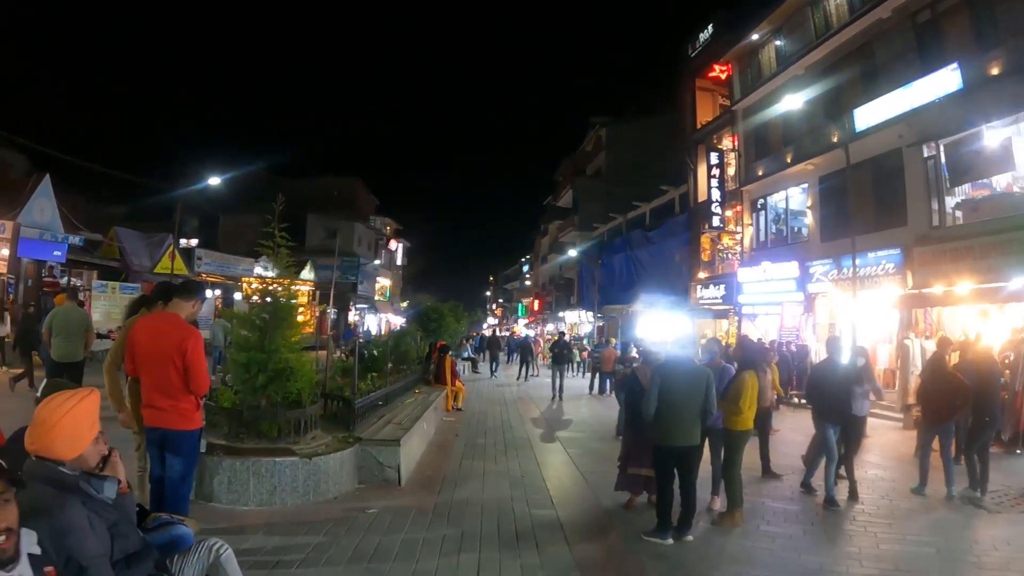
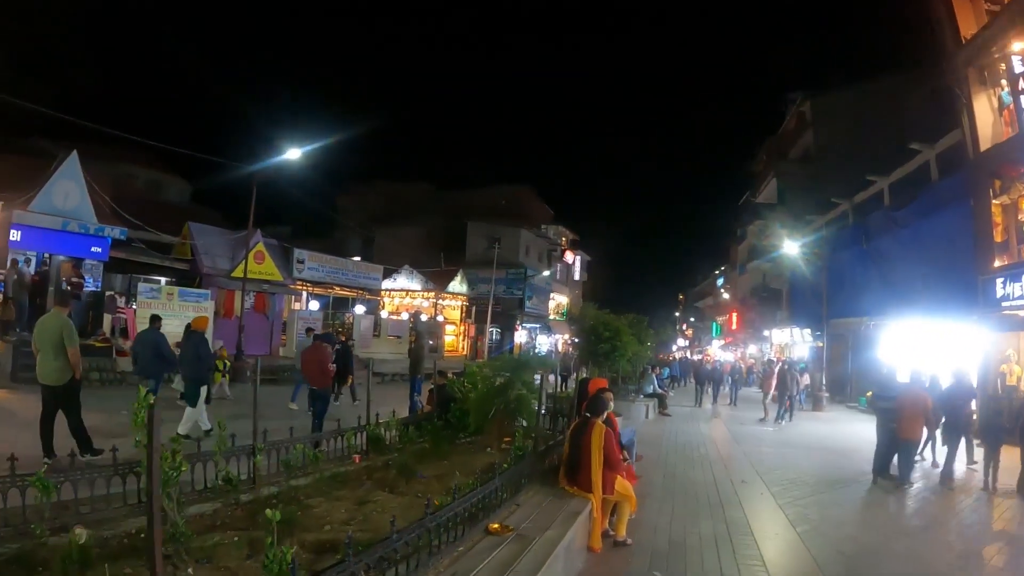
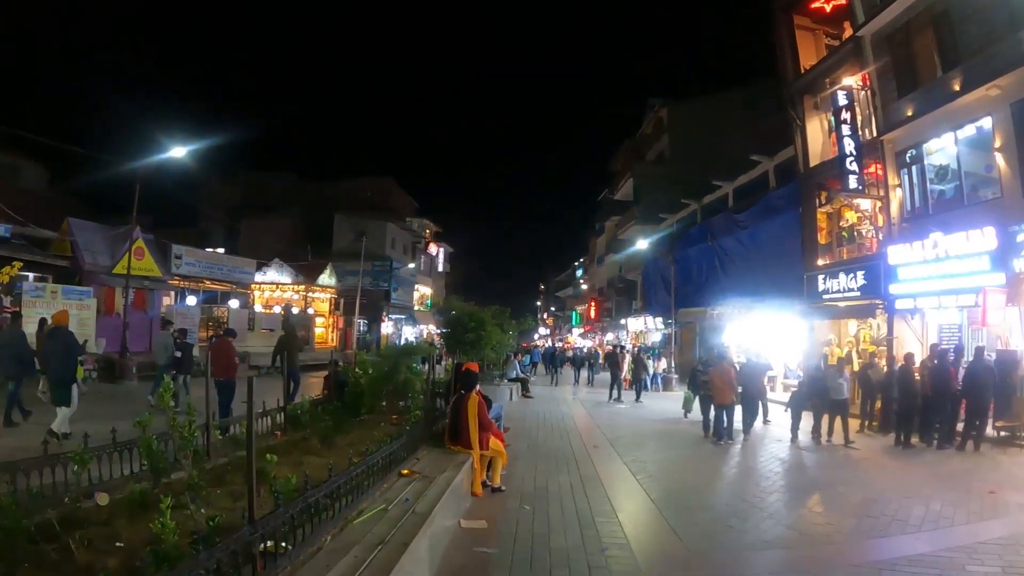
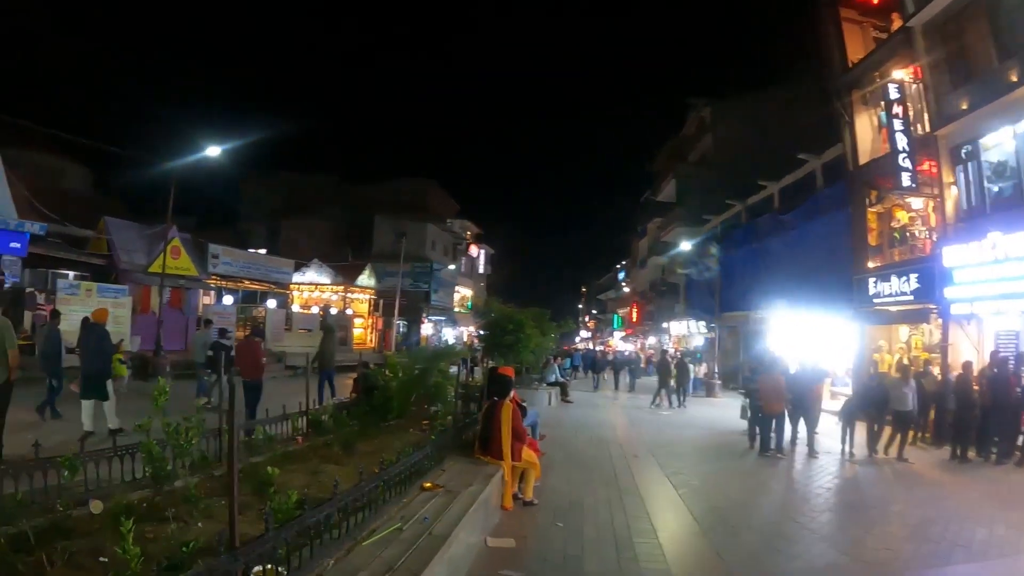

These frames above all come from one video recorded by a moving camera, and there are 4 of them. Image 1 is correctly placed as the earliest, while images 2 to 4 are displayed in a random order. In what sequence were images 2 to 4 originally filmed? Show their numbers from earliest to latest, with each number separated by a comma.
3, 4, 2
